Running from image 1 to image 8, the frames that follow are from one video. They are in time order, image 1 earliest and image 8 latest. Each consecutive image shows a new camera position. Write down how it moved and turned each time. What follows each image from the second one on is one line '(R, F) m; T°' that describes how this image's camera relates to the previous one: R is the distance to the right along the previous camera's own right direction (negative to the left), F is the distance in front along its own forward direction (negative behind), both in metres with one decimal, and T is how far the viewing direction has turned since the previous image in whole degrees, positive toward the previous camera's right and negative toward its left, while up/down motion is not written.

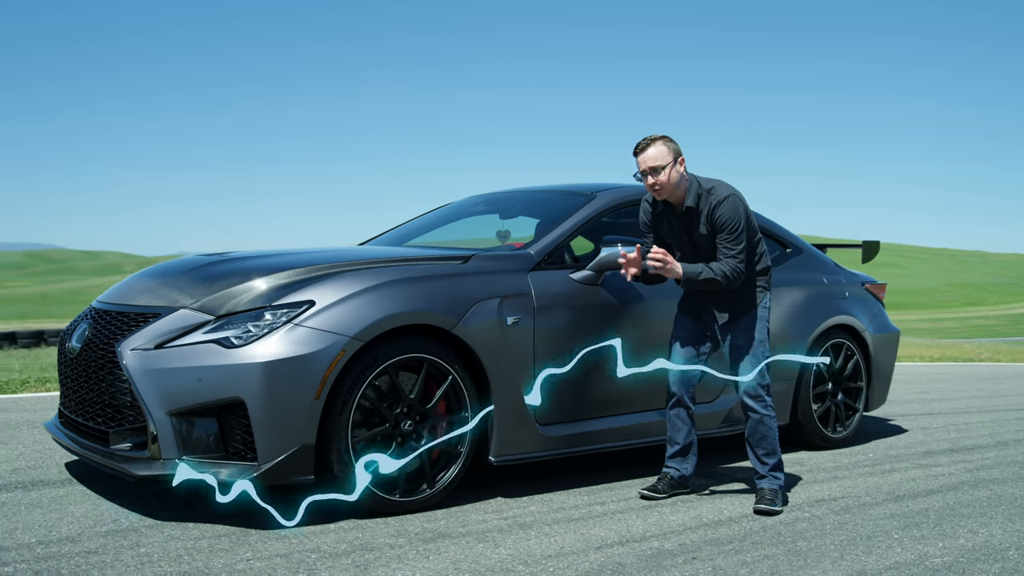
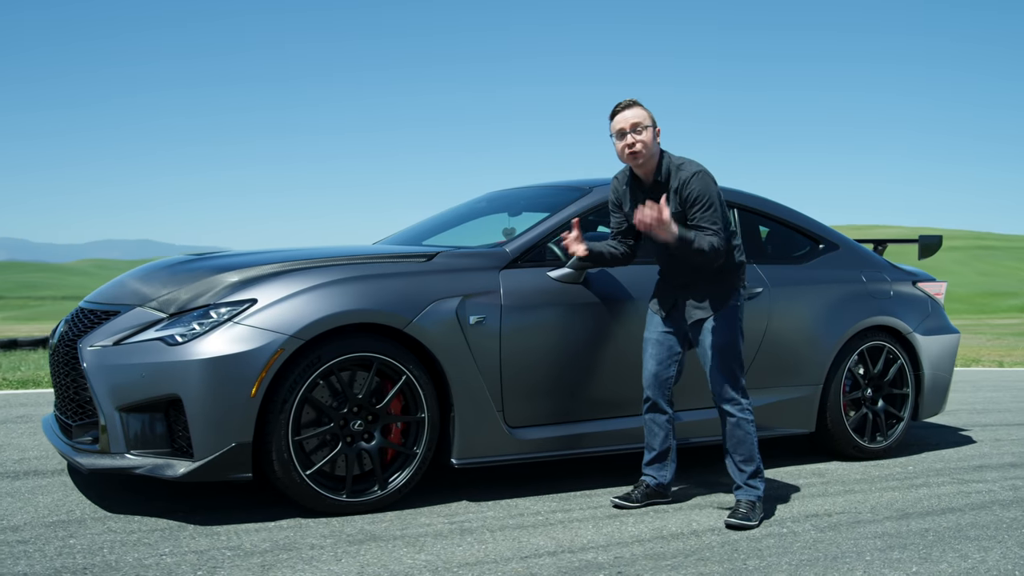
(+0.8, +0.2) m; -9°
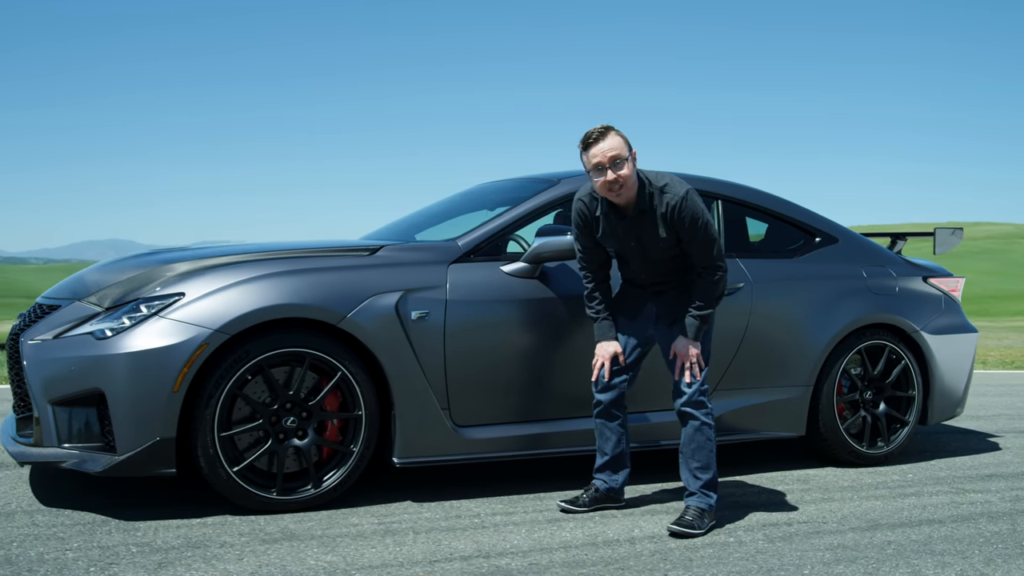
(+0.6, +0.2) m; -5°
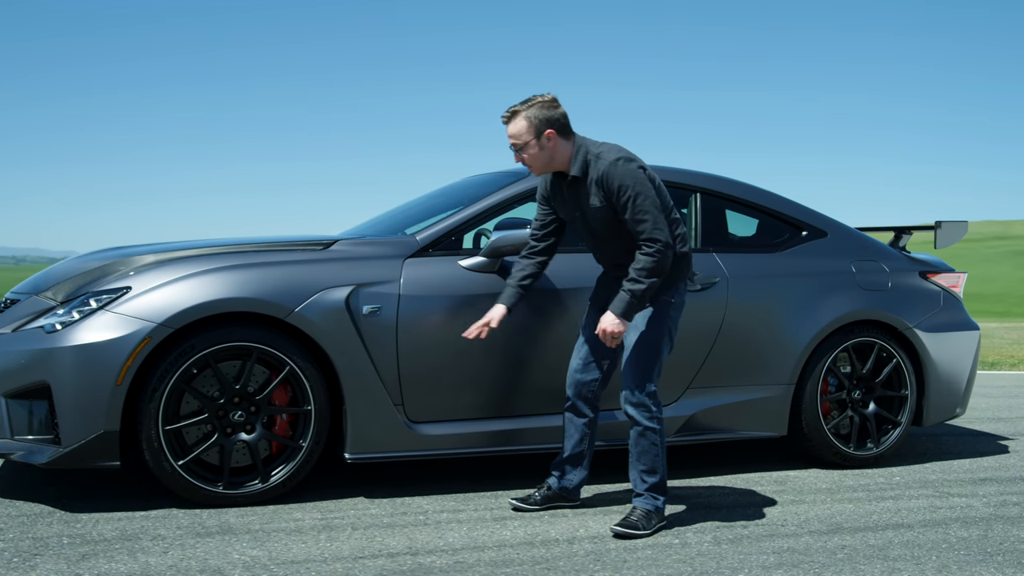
(+0.5, +0.1) m; -4°
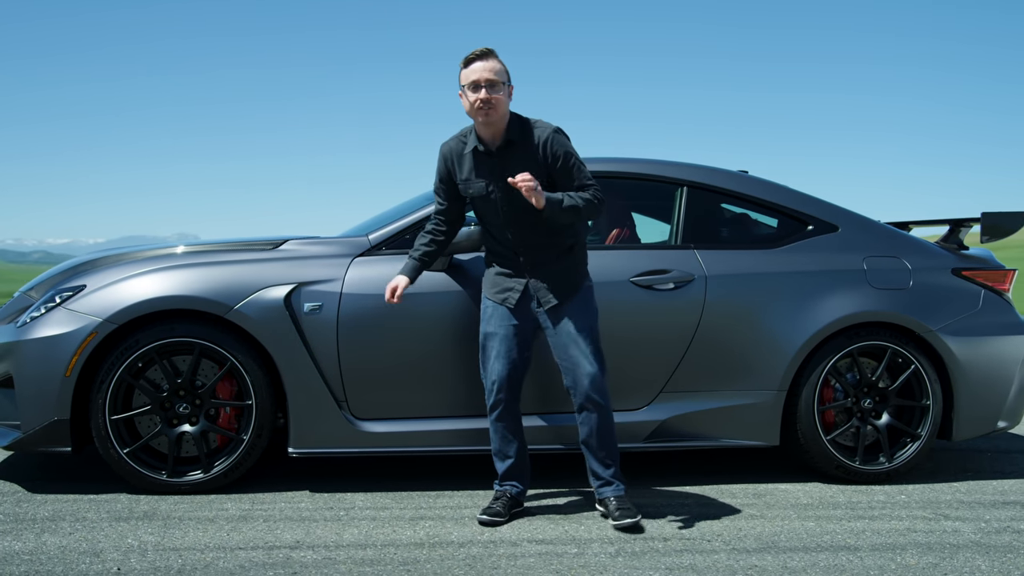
(+1.1, +0.2) m; -12°
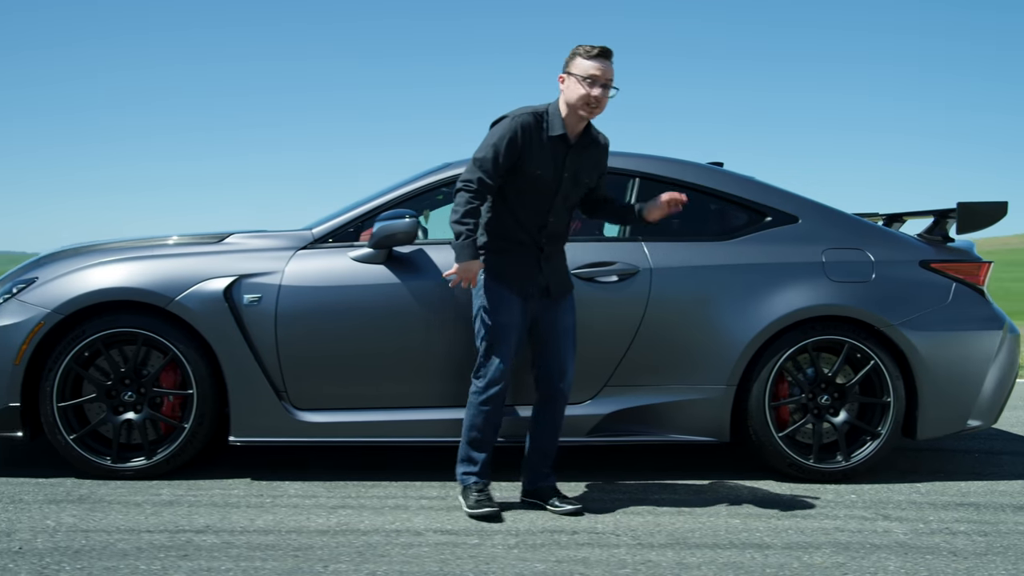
(+0.6, 0.0) m; -5°
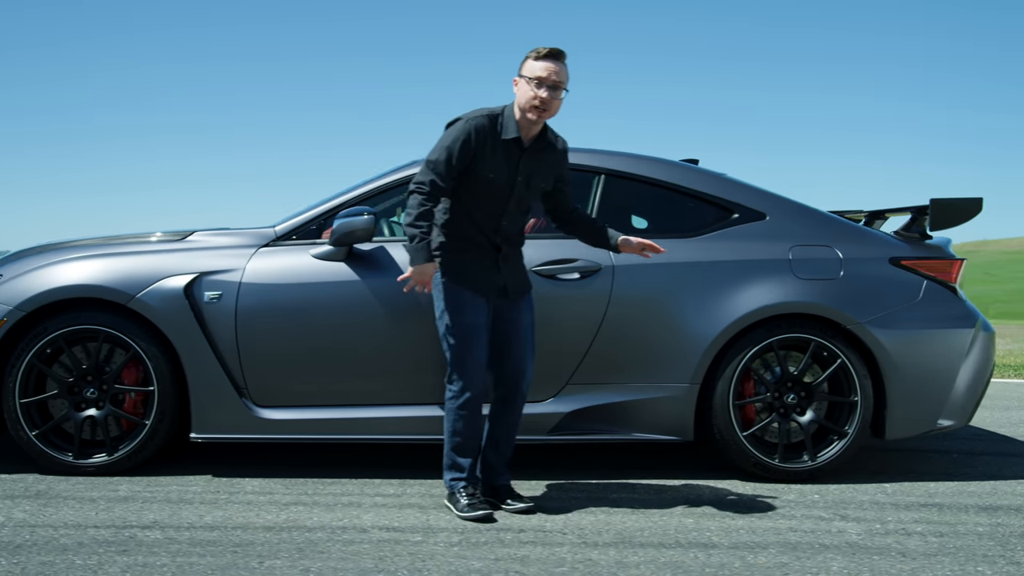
(+0.3, 0.0) m; -1°
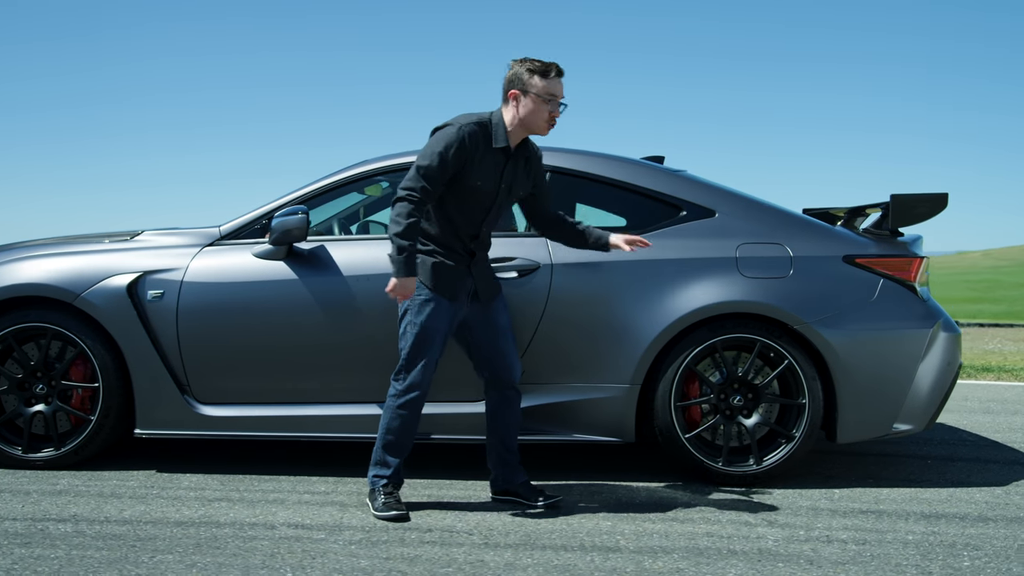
(+0.6, 0.0) m; -4°
